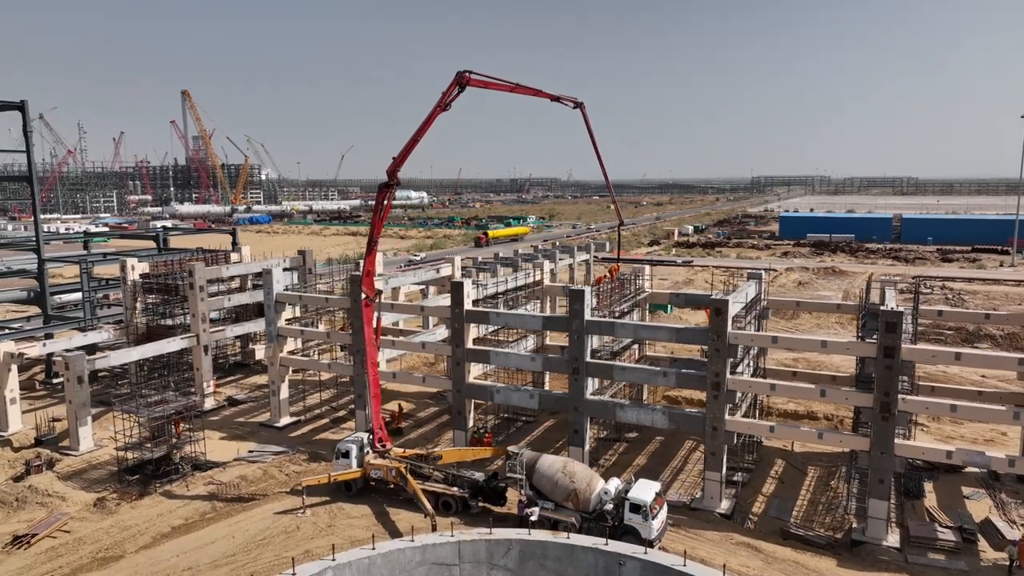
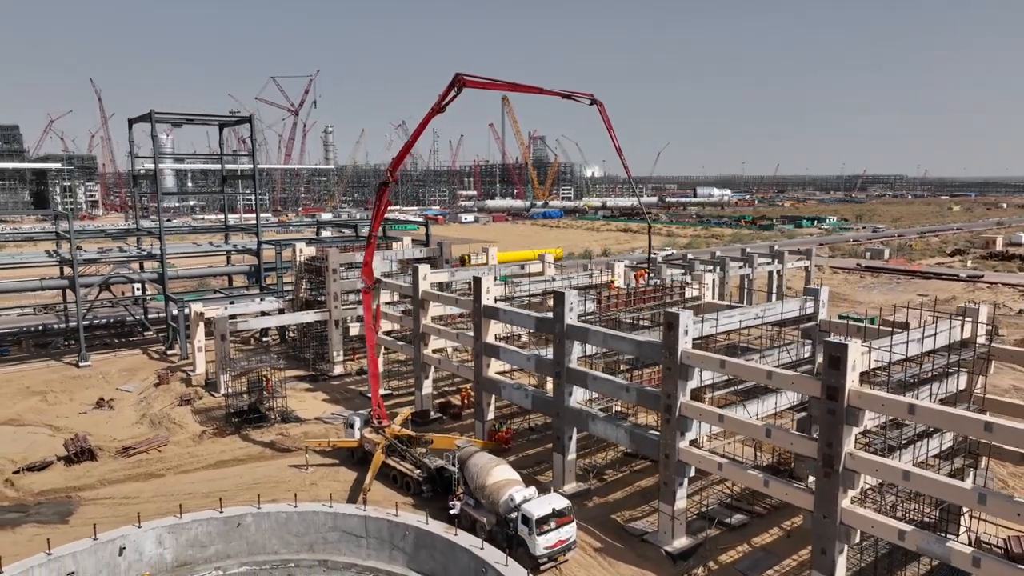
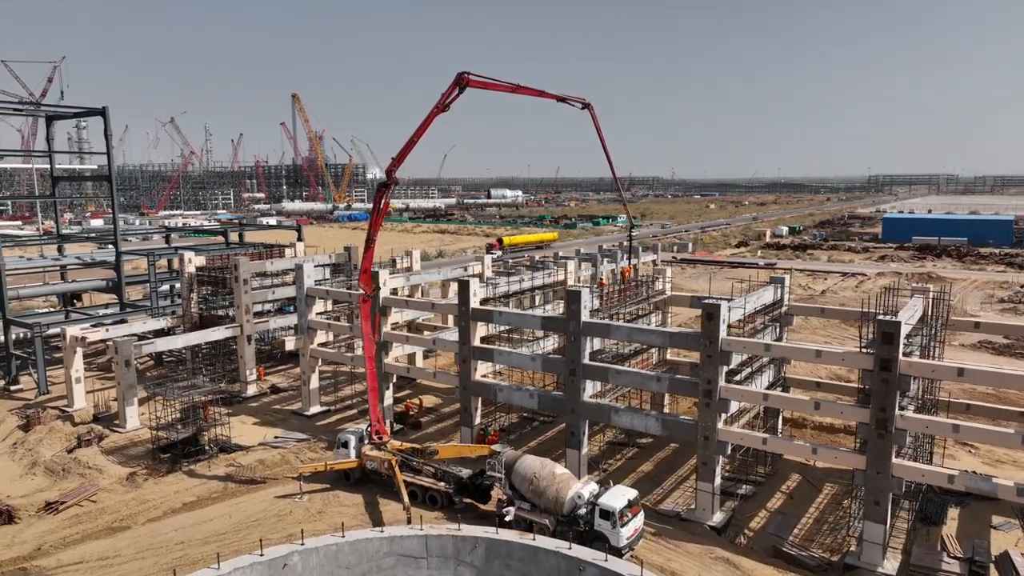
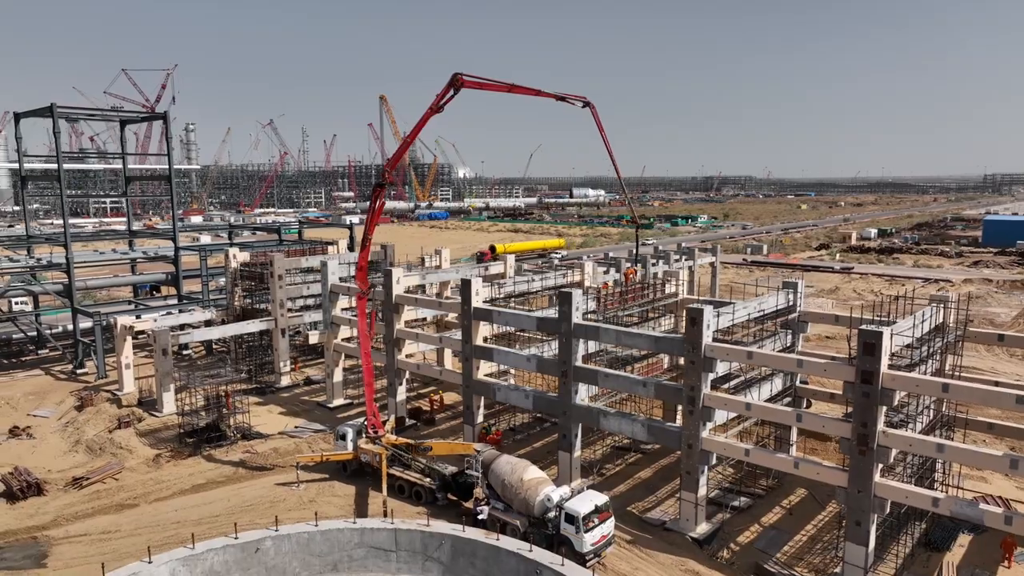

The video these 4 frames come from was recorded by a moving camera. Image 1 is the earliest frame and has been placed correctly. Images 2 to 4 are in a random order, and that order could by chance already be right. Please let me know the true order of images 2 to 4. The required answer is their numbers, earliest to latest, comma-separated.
3, 4, 2
